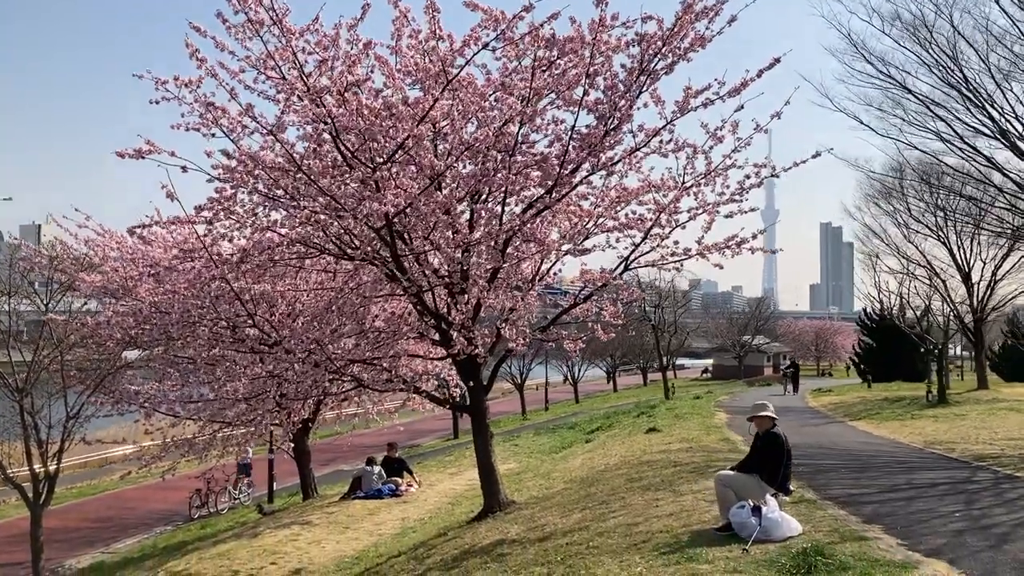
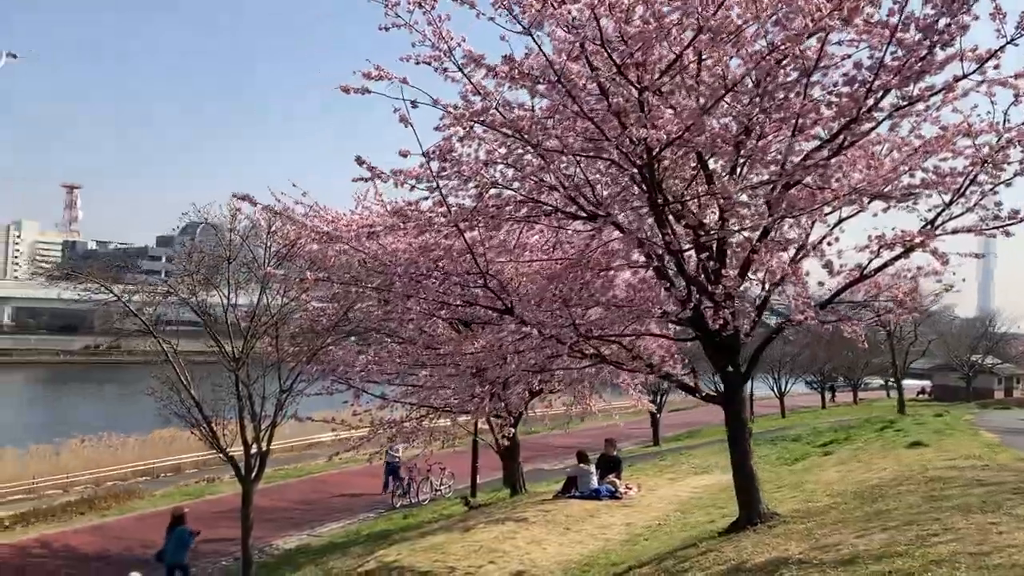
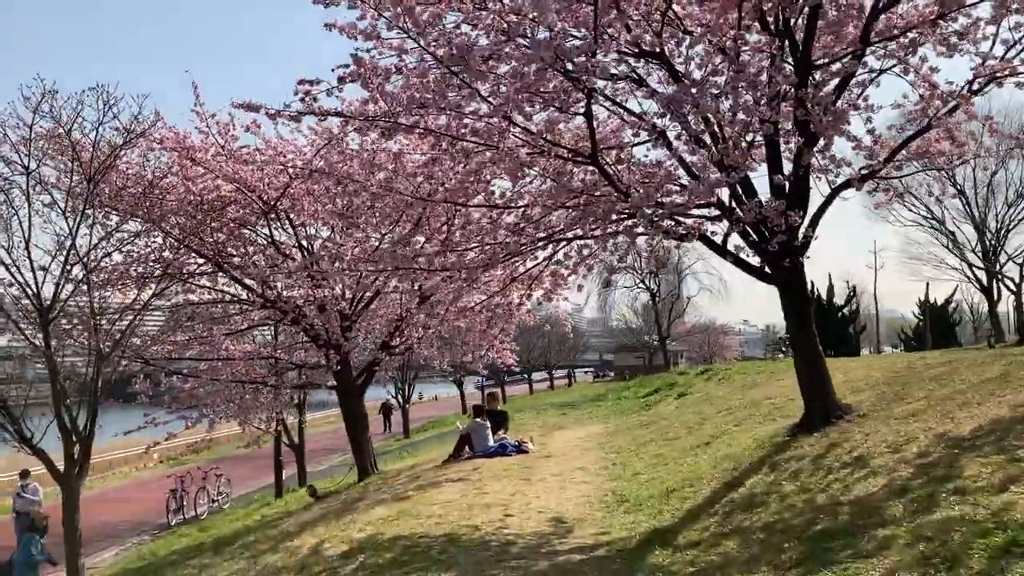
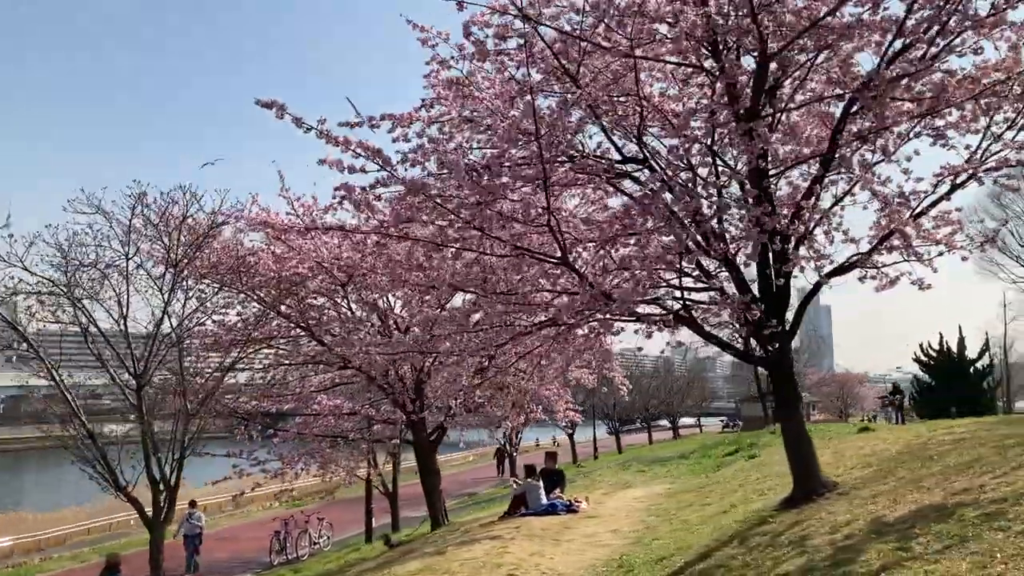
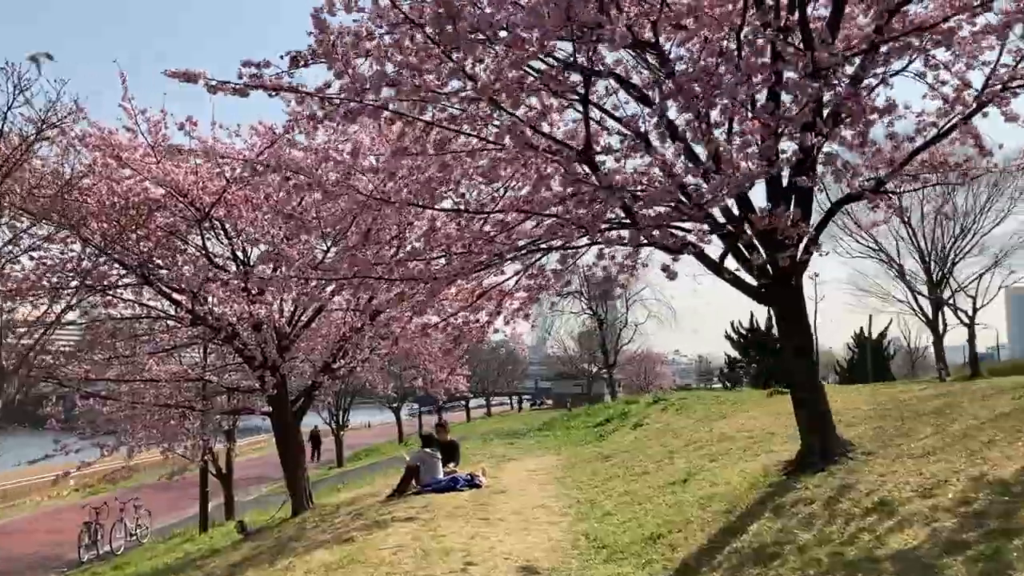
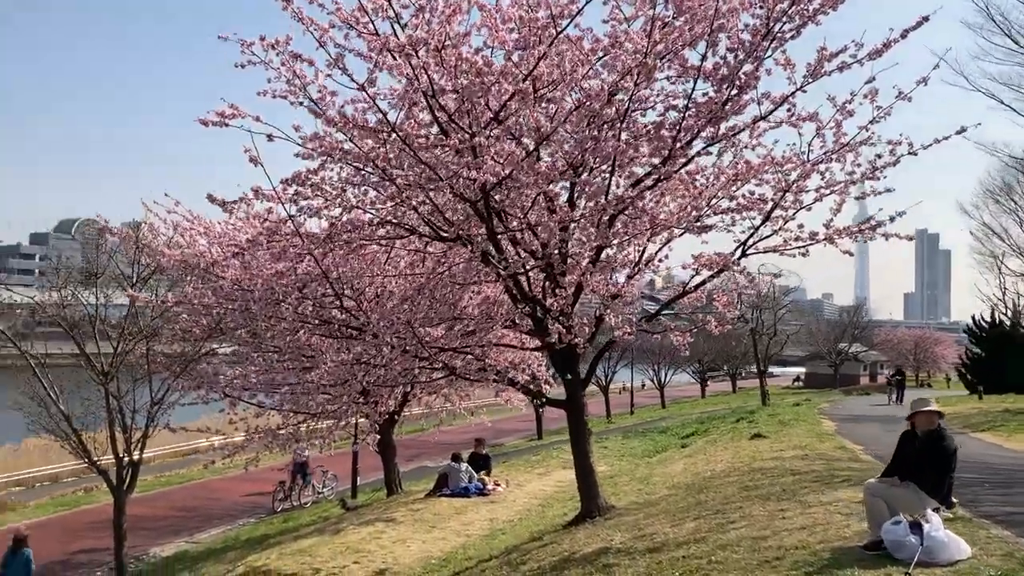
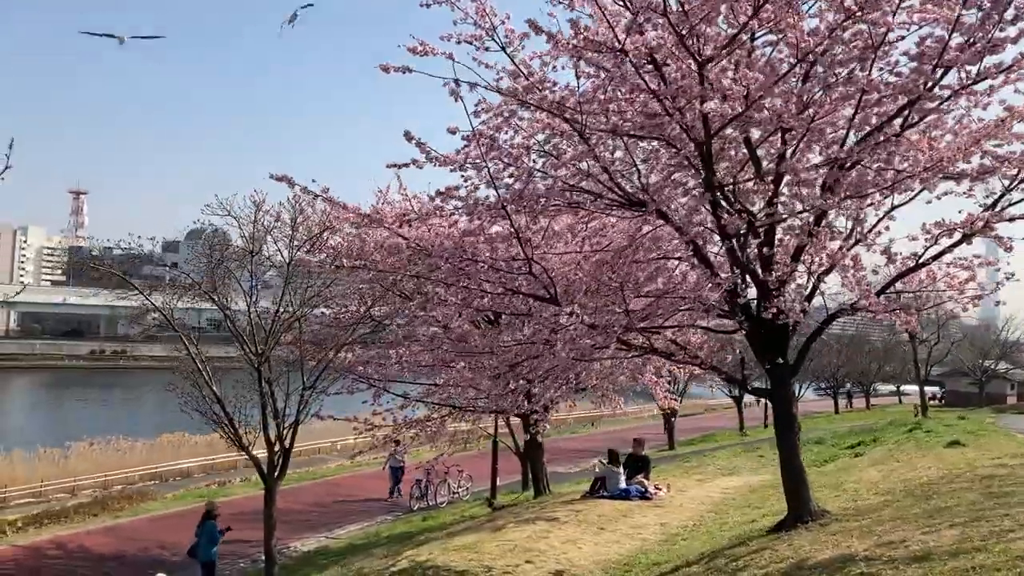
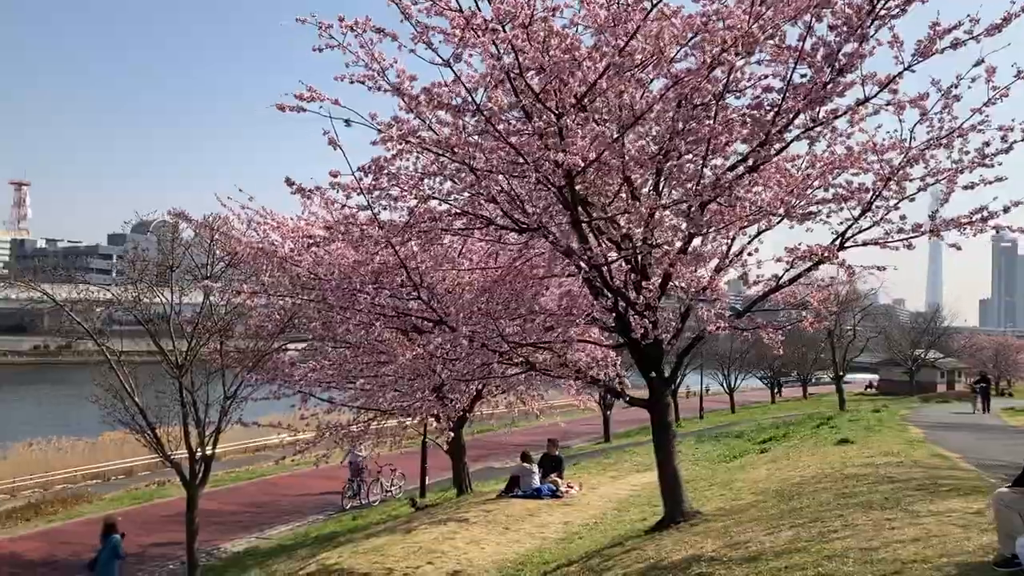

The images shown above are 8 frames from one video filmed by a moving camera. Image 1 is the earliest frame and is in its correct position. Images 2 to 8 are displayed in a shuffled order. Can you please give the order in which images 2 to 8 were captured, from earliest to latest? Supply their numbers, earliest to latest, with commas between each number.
6, 8, 2, 7, 4, 3, 5
